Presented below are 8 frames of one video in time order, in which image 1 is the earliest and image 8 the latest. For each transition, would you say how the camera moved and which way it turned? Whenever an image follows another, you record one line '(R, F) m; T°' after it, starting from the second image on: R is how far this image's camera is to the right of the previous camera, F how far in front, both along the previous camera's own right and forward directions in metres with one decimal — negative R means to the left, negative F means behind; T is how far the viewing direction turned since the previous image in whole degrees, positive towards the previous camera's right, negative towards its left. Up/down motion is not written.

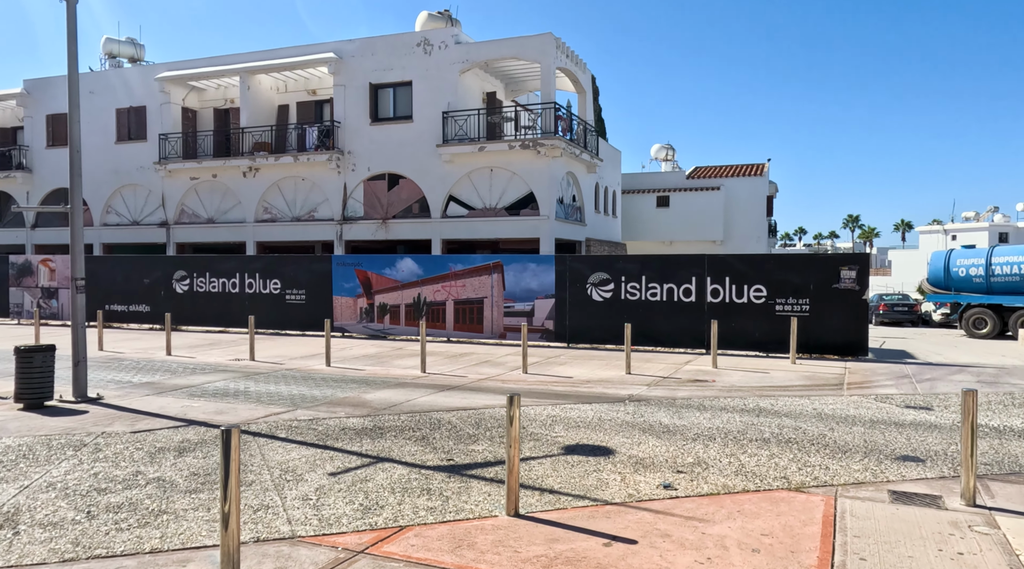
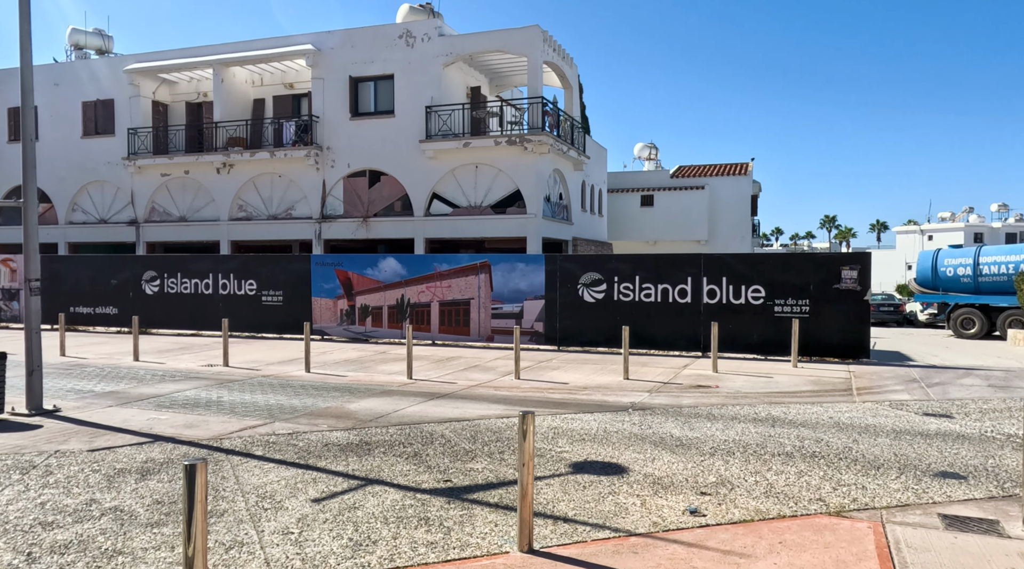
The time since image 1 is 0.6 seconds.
(-0.2, +0.7) m; +2°
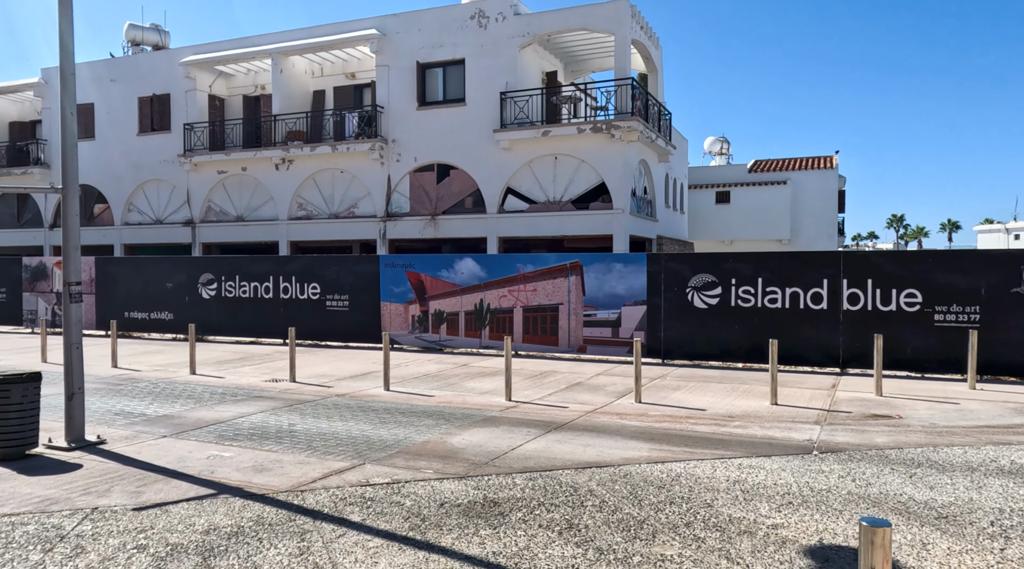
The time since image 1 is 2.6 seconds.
(-0.9, +1.9) m; -3°
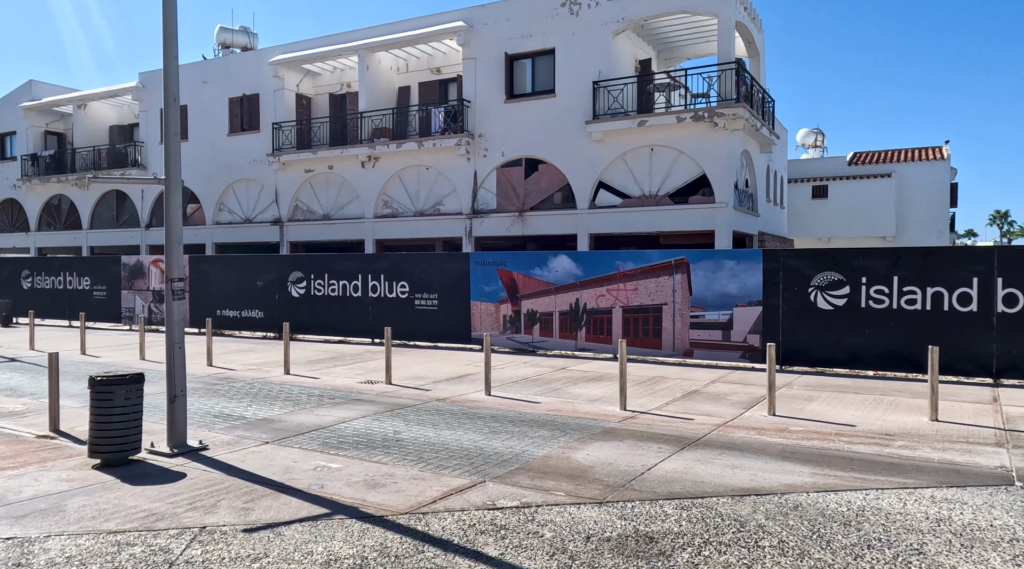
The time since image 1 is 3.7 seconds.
(-0.5, +0.8) m; -5°
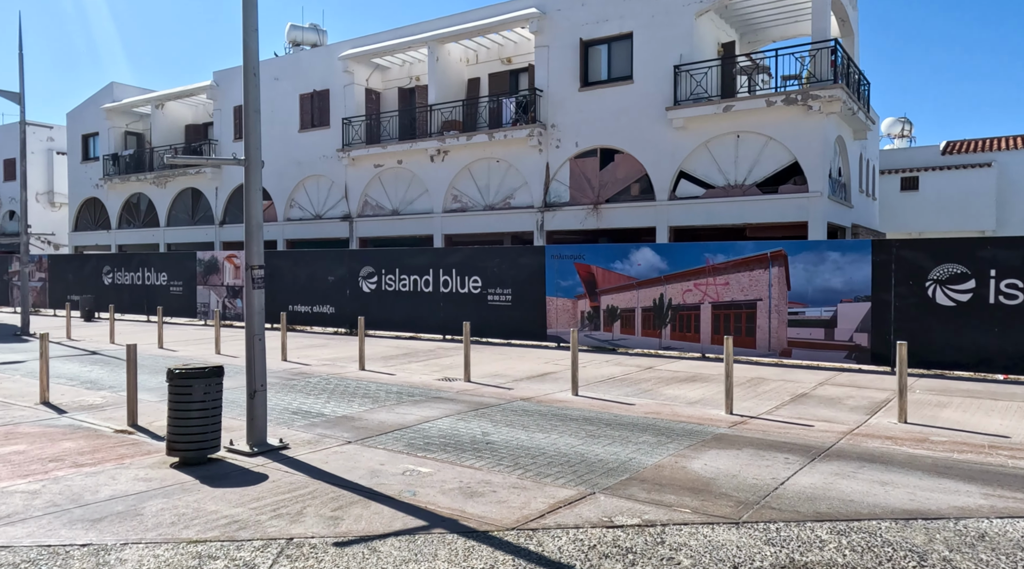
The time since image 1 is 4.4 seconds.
(-0.4, +0.7) m; -4°
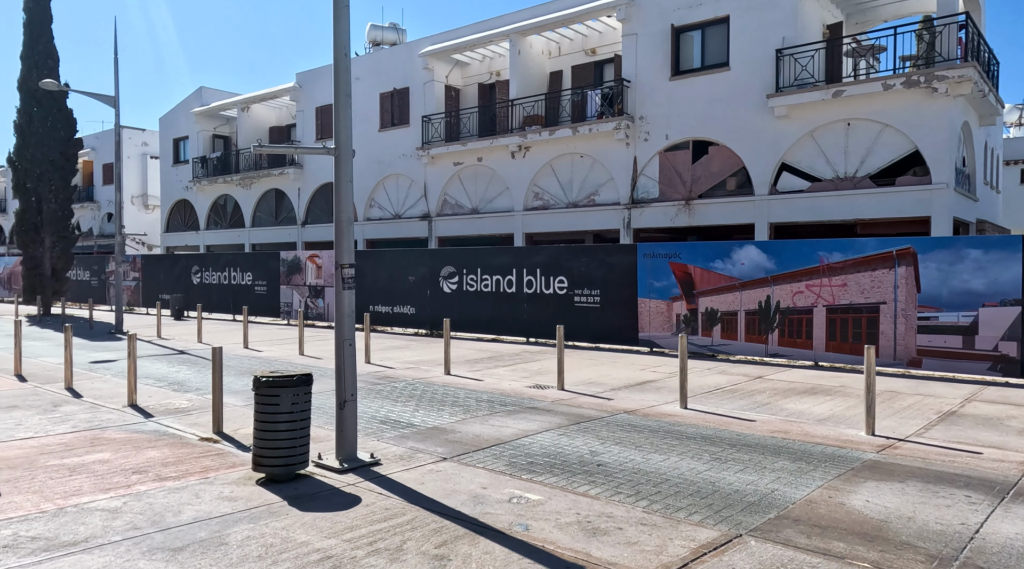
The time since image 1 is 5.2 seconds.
(-0.4, +0.8) m; -5°
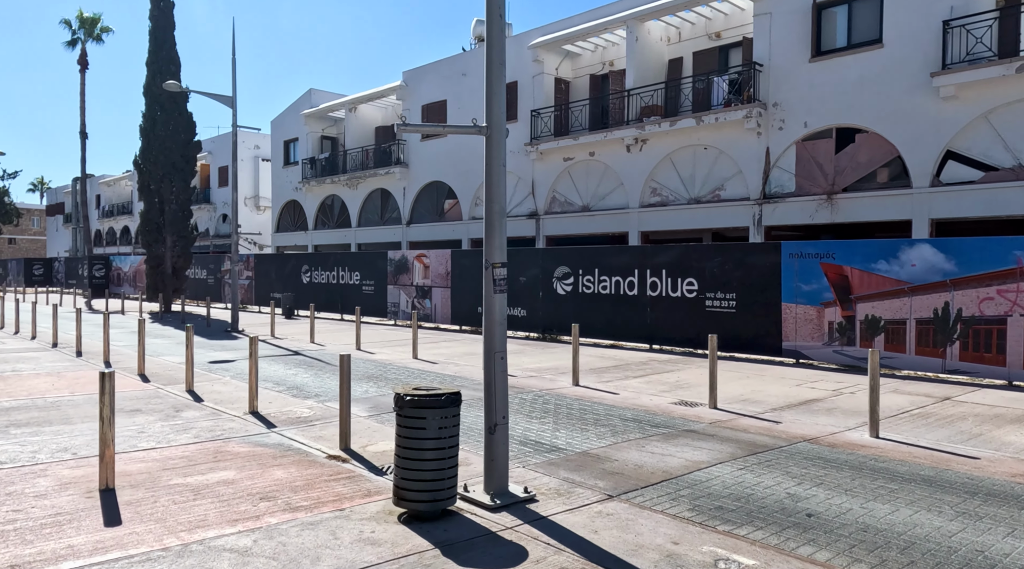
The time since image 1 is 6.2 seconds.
(-0.7, +1.2) m; -7°
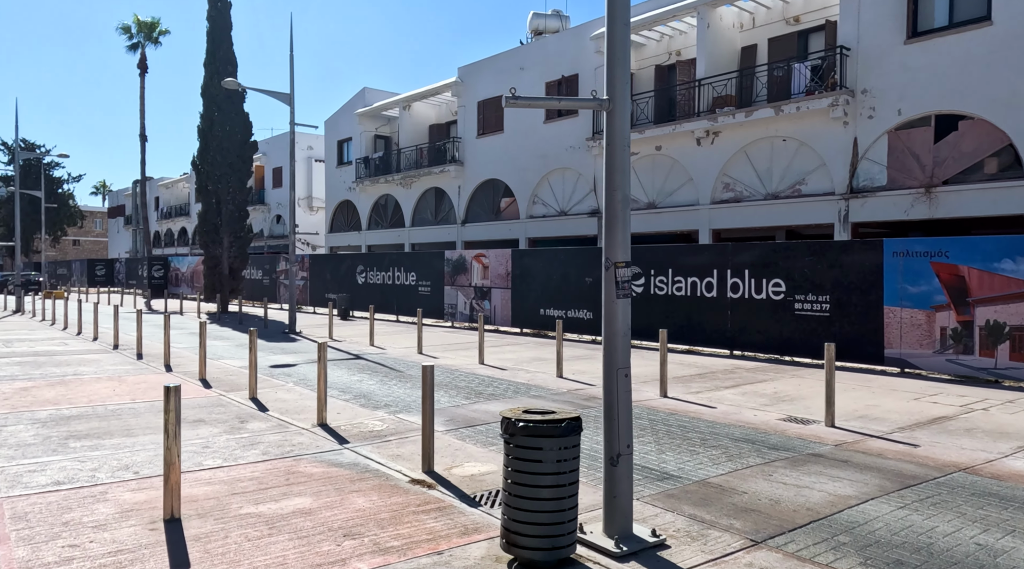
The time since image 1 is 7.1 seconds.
(-0.6, +1.0) m; -3°
